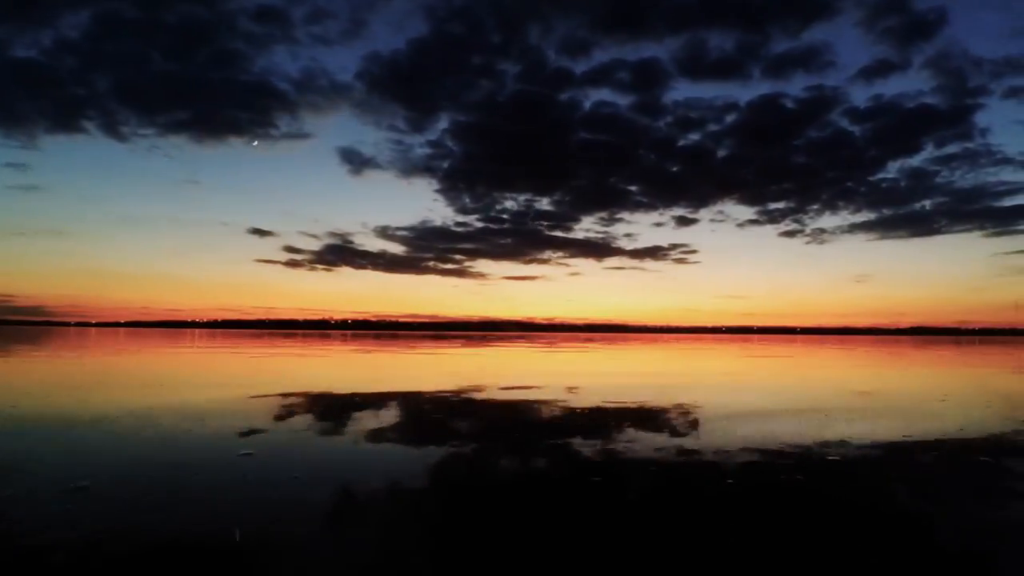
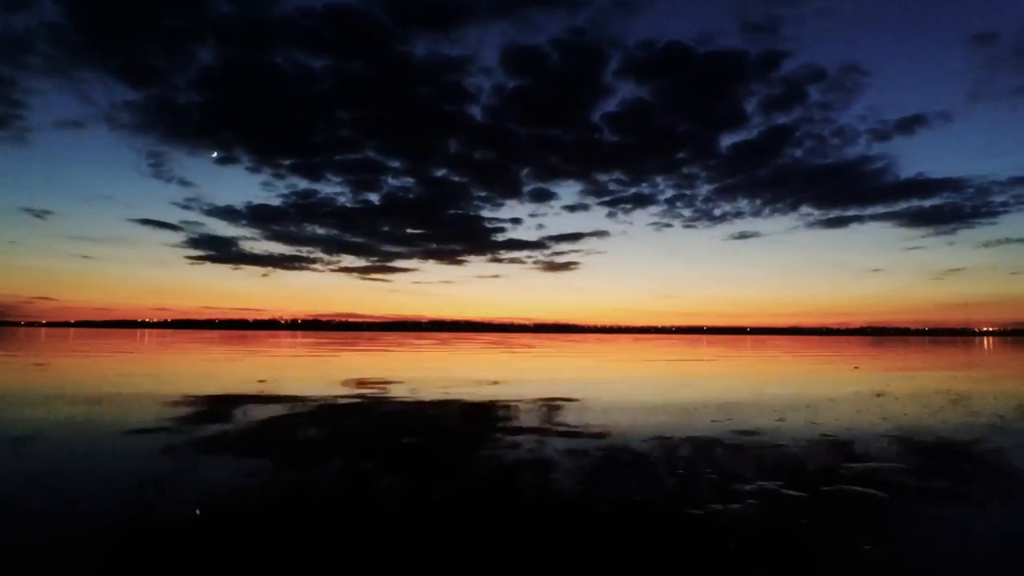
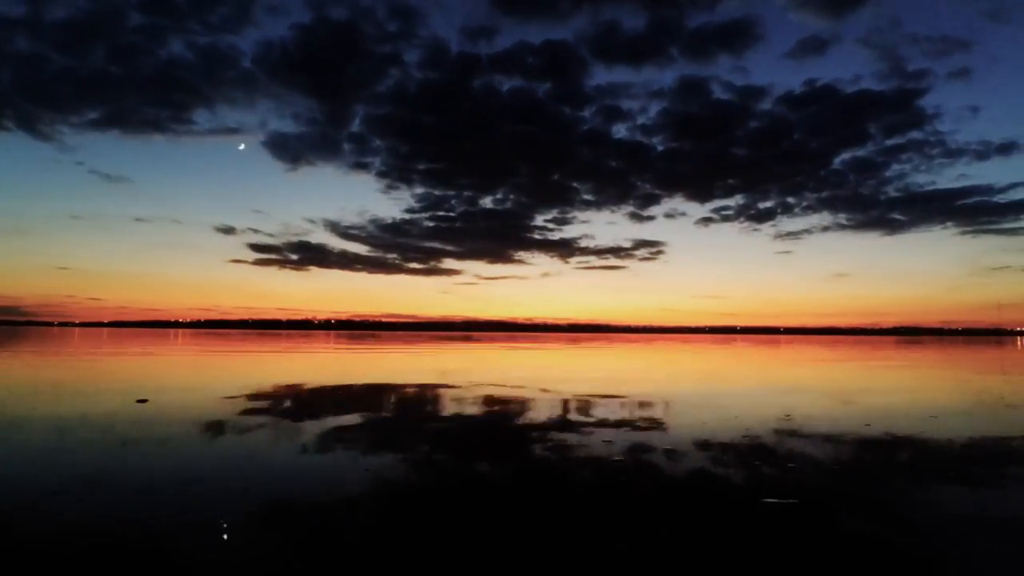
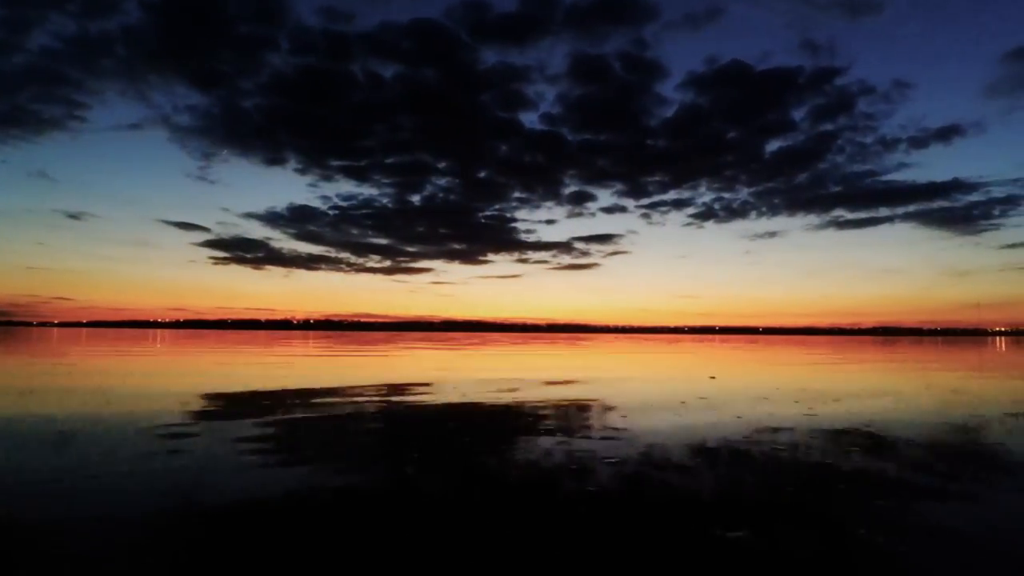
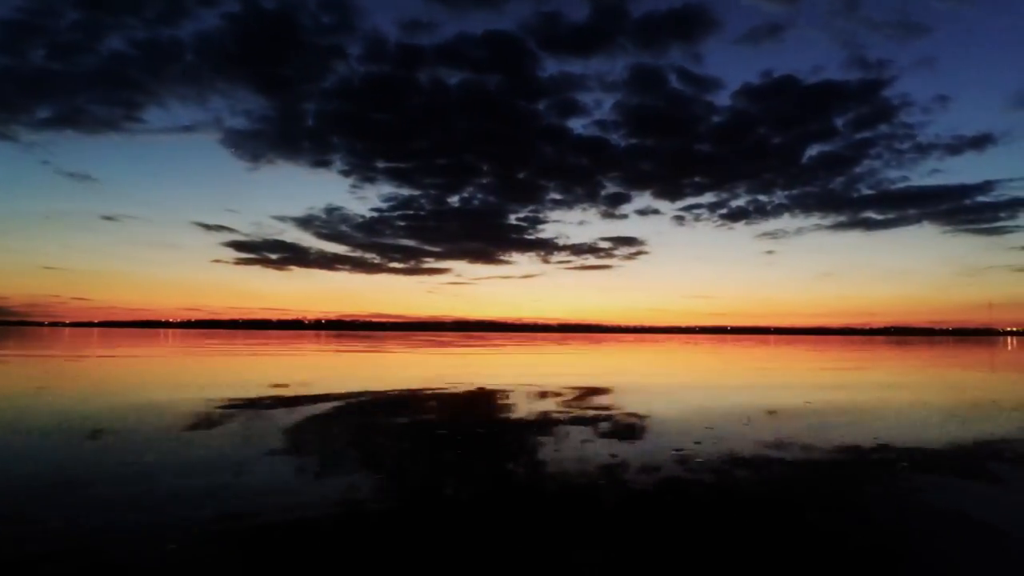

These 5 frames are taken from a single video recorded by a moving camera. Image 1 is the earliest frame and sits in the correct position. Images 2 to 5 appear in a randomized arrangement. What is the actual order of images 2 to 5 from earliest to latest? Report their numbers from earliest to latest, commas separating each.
3, 5, 4, 2
